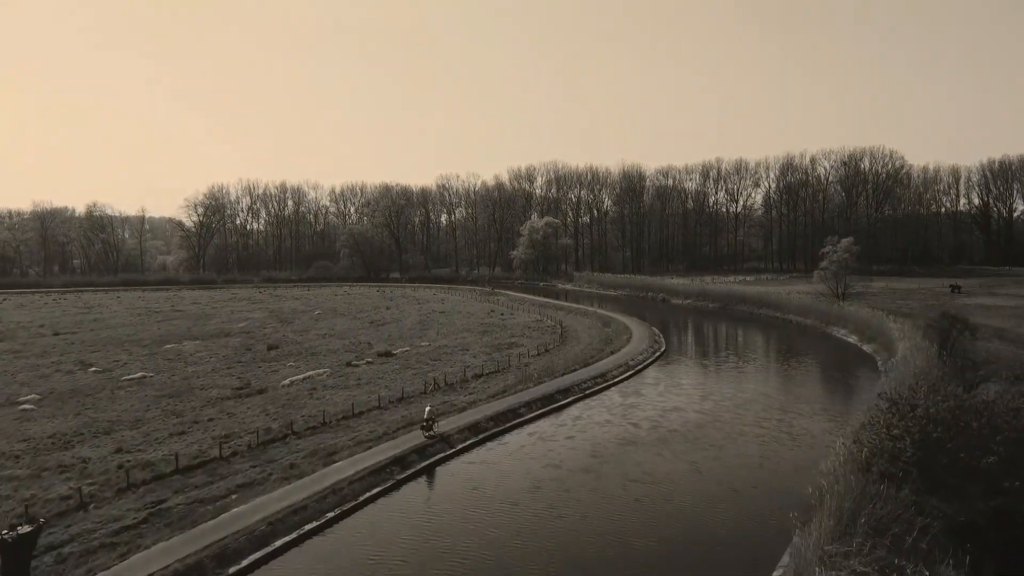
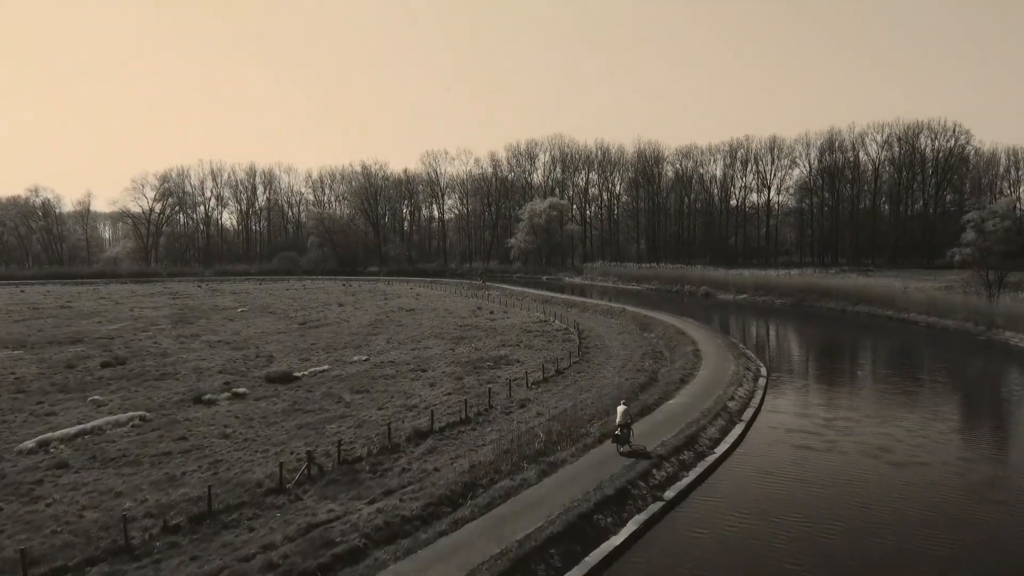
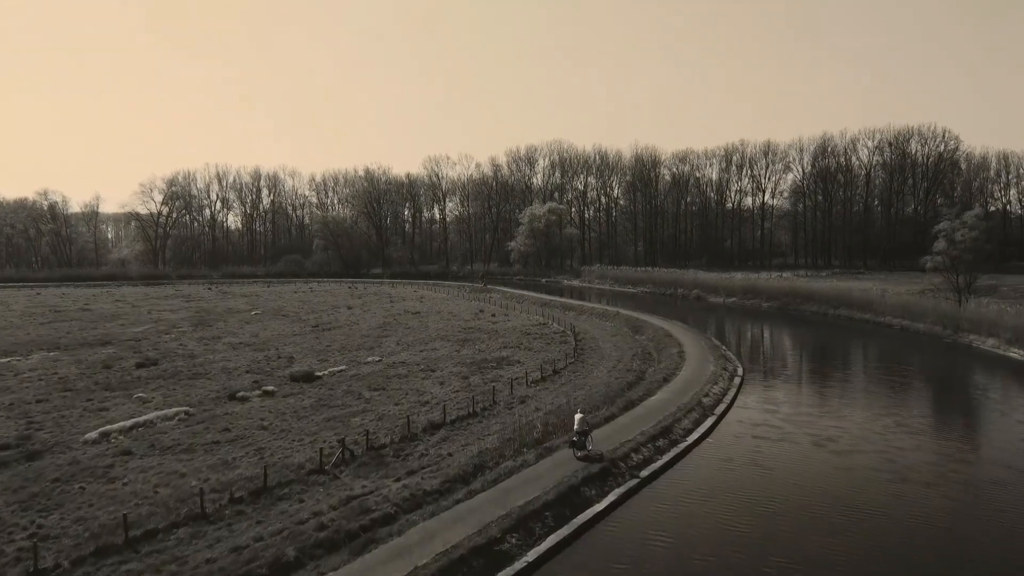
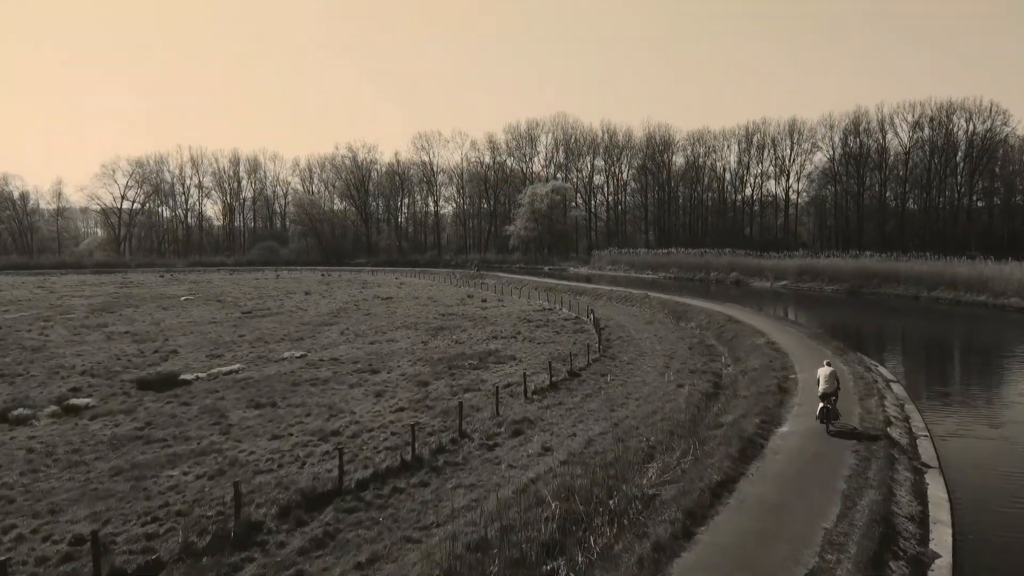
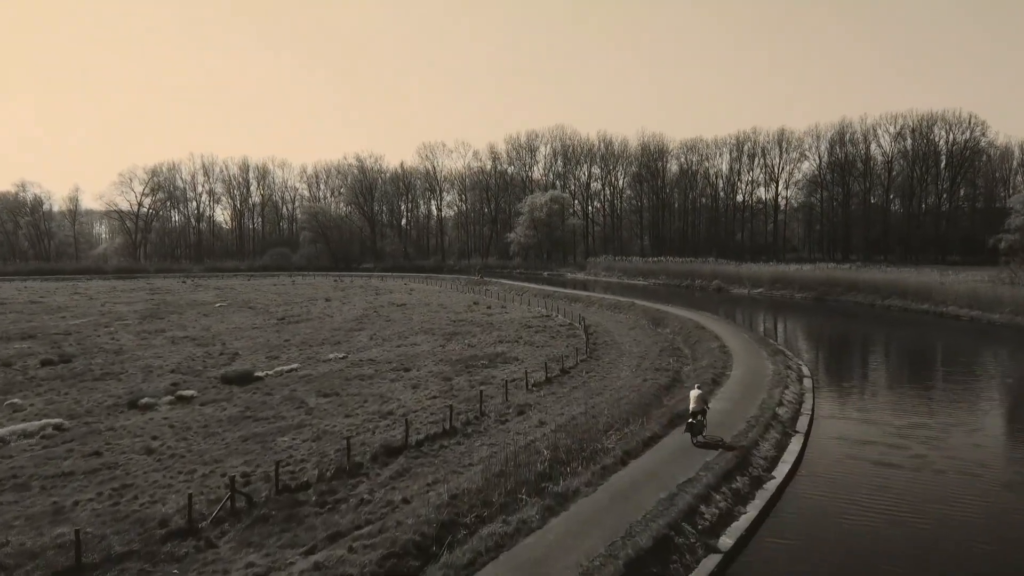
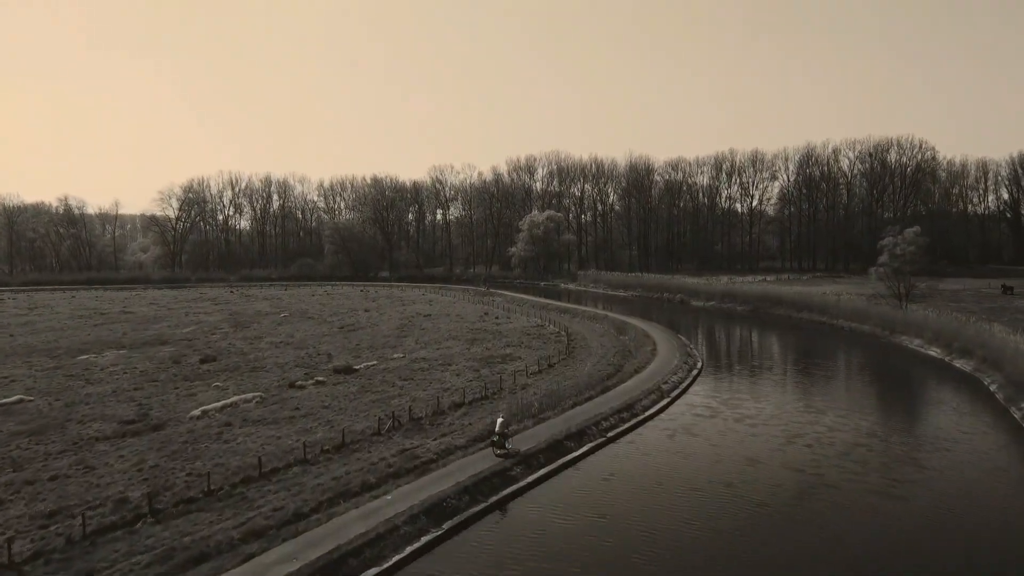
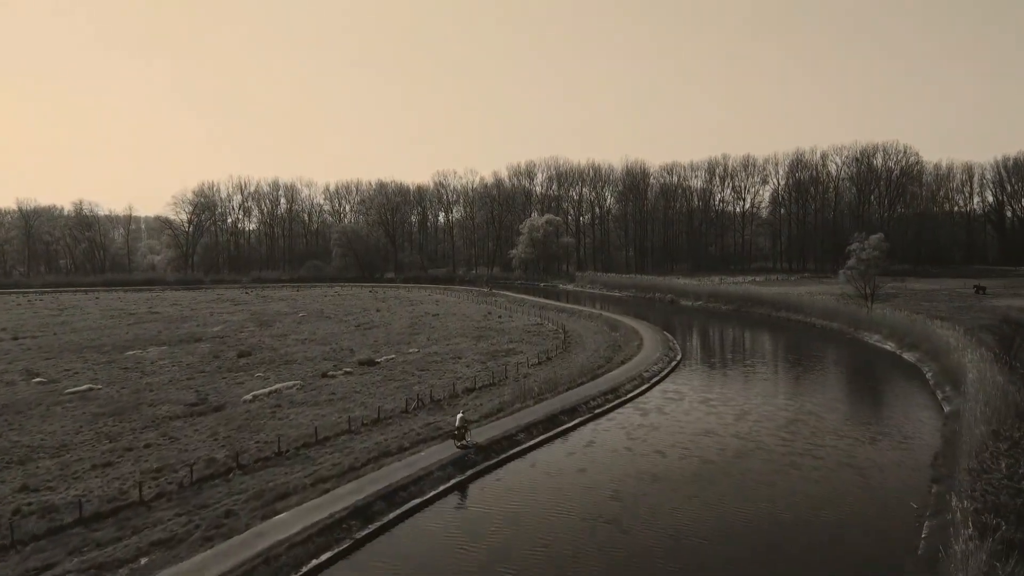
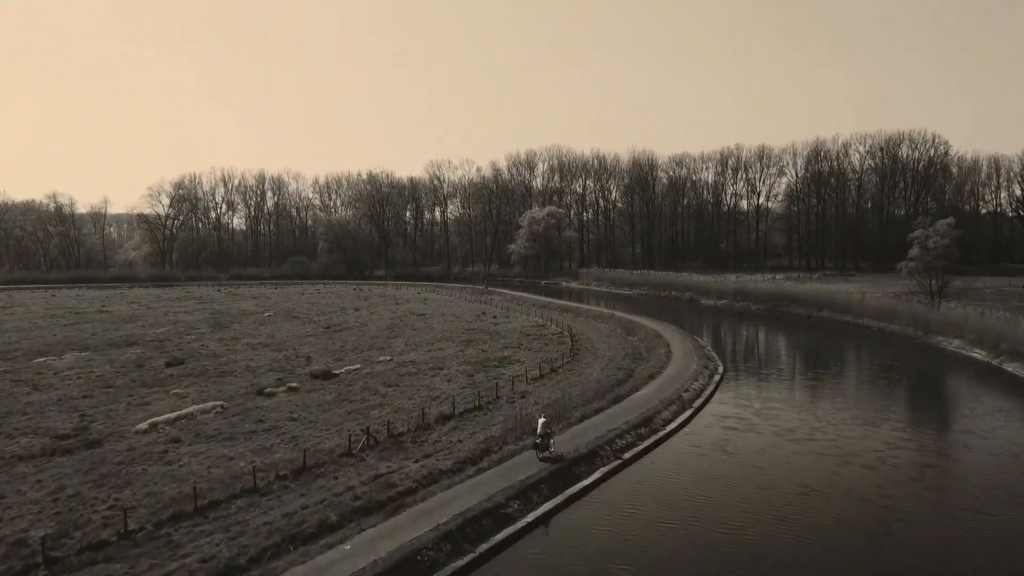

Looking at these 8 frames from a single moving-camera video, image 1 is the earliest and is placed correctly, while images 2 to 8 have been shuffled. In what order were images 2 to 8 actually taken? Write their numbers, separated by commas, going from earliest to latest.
7, 6, 8, 3, 2, 5, 4
